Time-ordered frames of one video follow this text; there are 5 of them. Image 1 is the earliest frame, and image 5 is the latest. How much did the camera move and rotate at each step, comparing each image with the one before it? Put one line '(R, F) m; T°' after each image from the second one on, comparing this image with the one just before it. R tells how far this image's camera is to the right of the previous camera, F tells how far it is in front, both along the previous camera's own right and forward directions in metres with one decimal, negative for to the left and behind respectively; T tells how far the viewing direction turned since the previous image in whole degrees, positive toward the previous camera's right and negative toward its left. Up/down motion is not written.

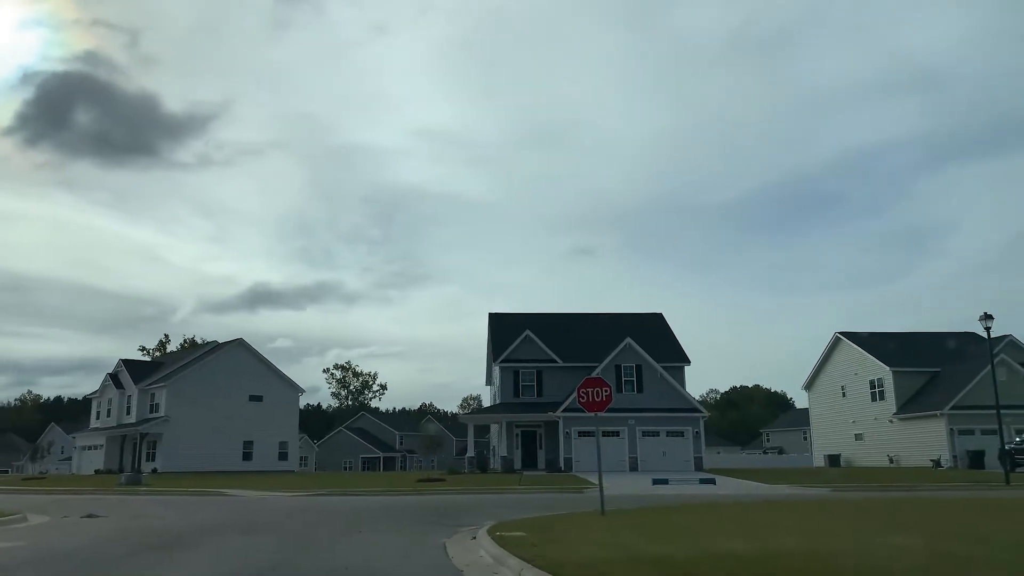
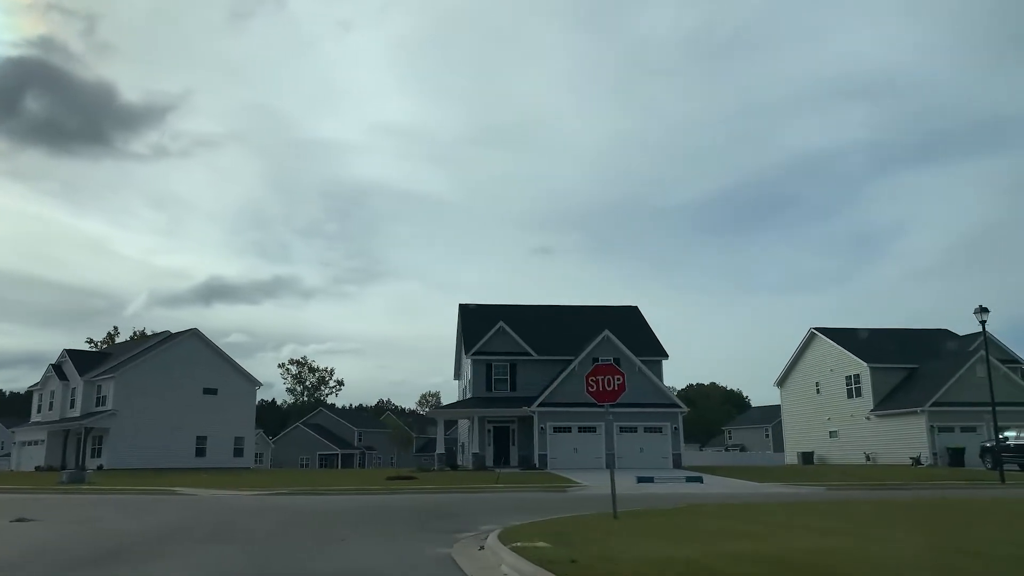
(-0.7, +1.8) m; +3°
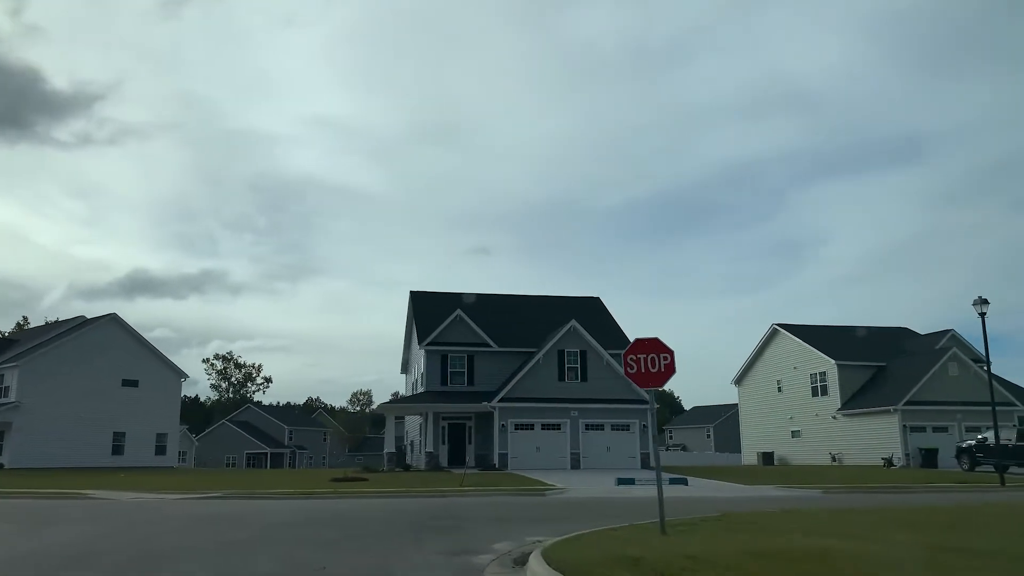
(-1.2, +3.1) m; +5°
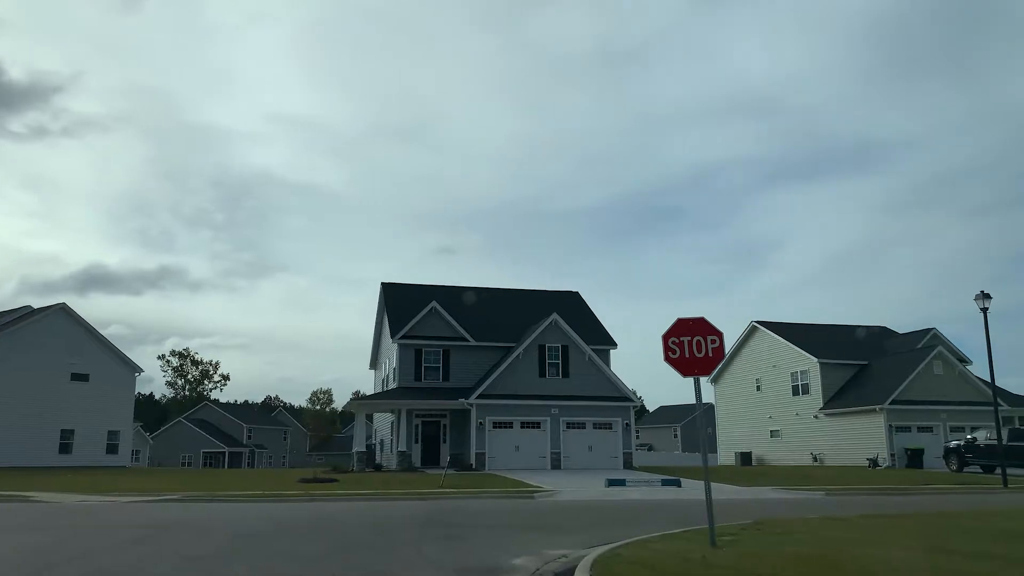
(-0.7, +1.7) m; +3°
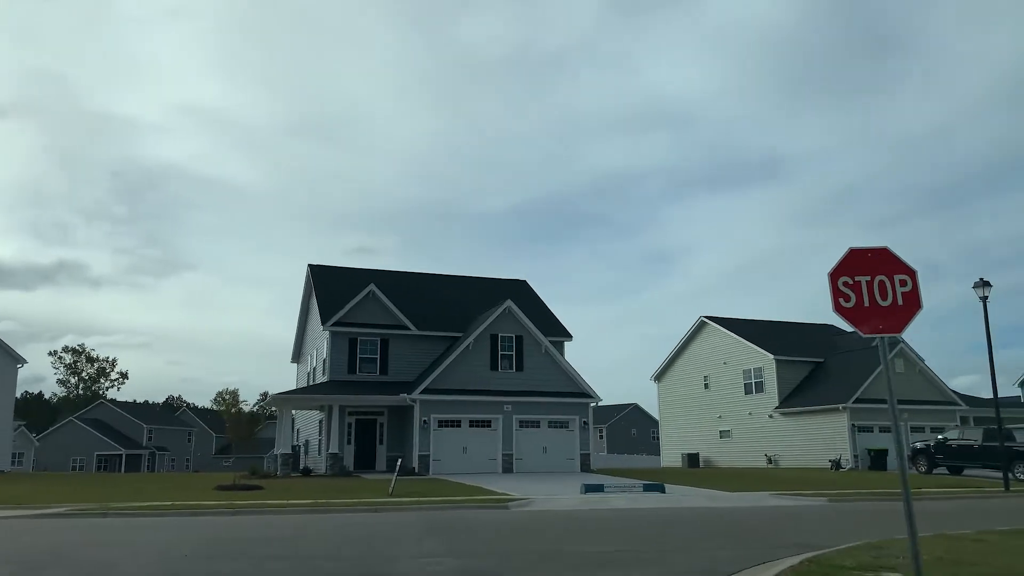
(-1.3, +3.5) m; +6°
